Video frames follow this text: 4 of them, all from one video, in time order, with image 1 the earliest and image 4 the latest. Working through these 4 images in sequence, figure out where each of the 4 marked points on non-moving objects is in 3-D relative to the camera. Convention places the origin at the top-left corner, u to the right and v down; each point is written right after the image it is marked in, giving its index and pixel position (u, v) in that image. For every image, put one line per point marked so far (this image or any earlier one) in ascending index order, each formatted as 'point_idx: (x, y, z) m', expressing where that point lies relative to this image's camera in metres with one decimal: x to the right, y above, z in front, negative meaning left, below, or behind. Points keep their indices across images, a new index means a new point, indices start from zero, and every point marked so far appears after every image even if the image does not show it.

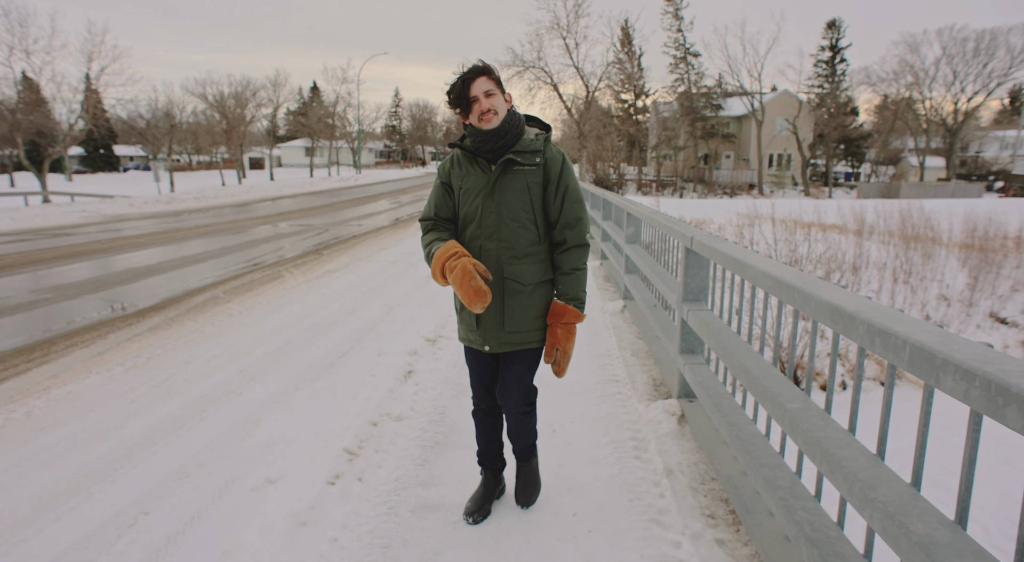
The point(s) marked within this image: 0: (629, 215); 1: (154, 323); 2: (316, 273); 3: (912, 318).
0: (+1.1, +0.6, +5.3) m
1: (-3.7, -0.4, +6.0) m
2: (-2.9, +0.1, +8.5) m
3: (+0.9, -0.1, +1.4) m
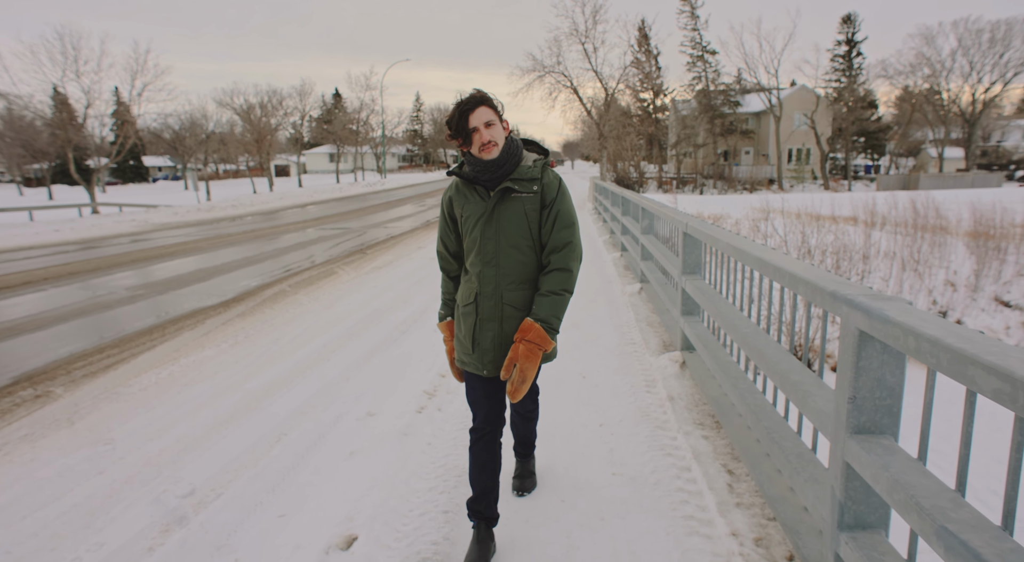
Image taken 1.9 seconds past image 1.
0: (+1.4, +0.8, +6.2) m
1: (-3.3, -0.4, +7.1) m
2: (-2.4, +0.2, +9.6) m
3: (+1.1, +0.1, +2.3) m
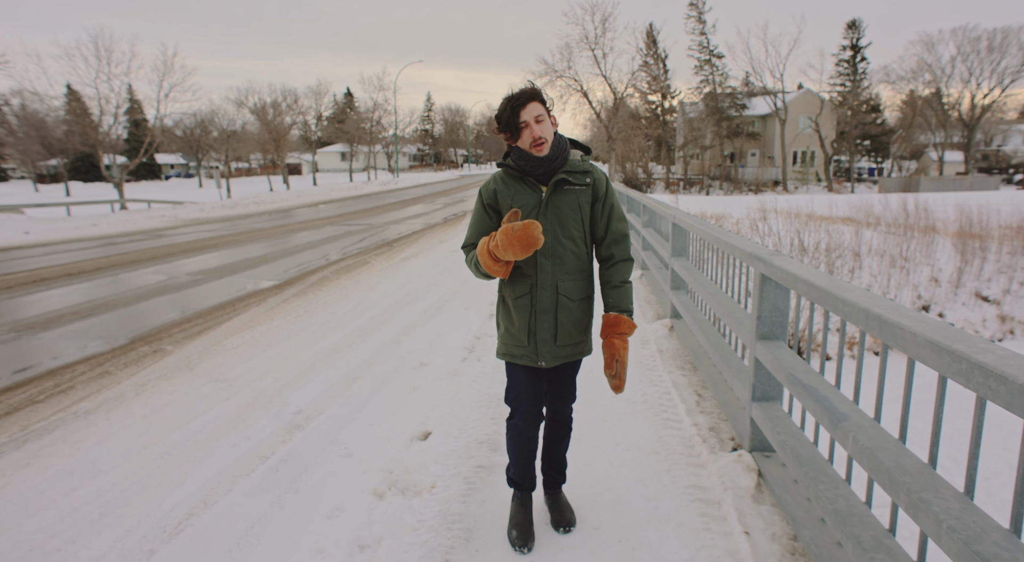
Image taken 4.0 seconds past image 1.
0: (+1.6, +0.9, +7.2) m
1: (-3.1, -0.2, +8.1) m
2: (-2.1, +0.4, +10.6) m
3: (+1.3, +0.2, +3.3) m
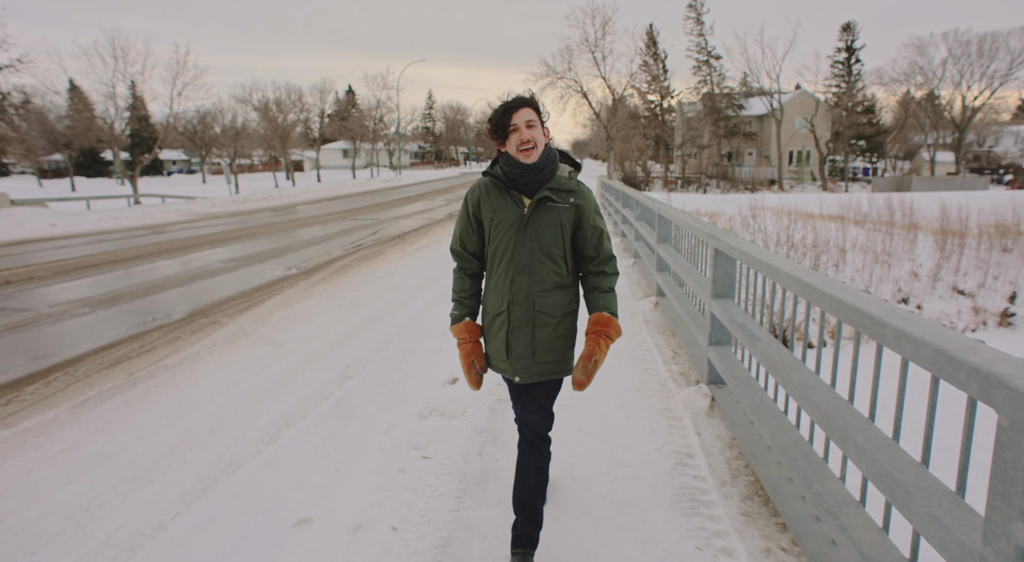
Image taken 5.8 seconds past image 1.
0: (+1.7, +1.1, +8.1) m
1: (-3.0, +0.1, +9.0) m
2: (-2.0, +0.6, +11.5) m
3: (+1.4, +0.4, +4.1) m
